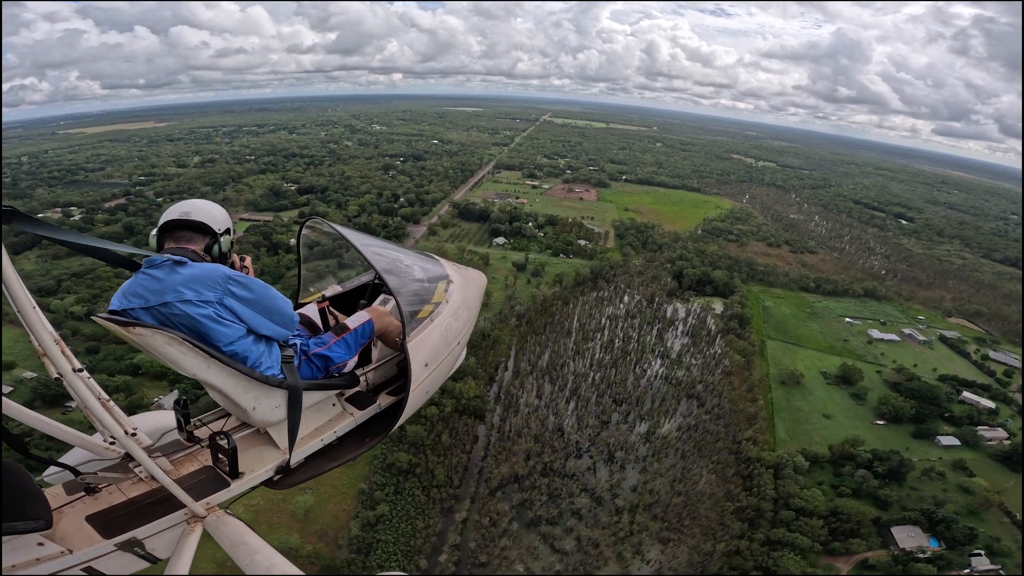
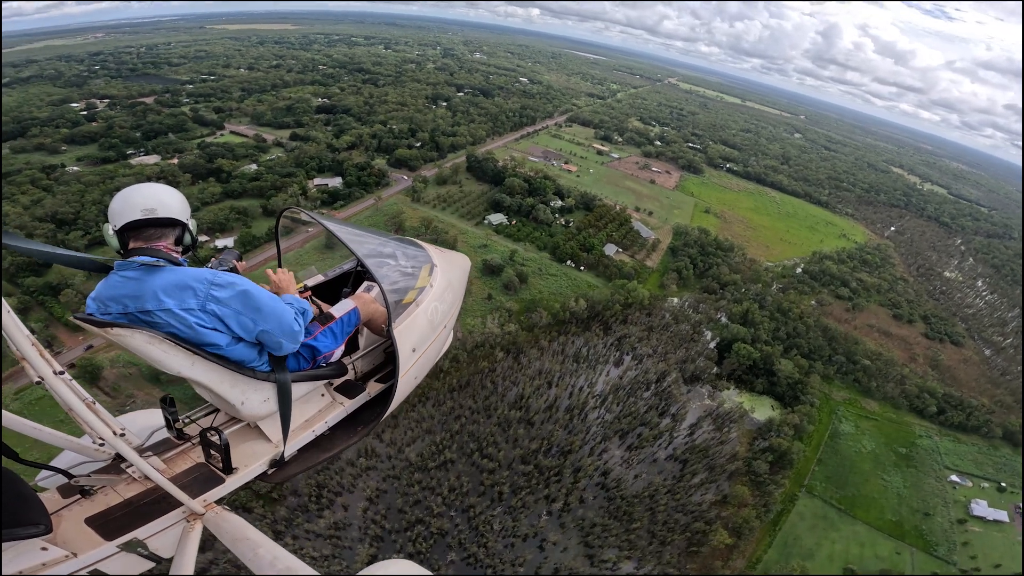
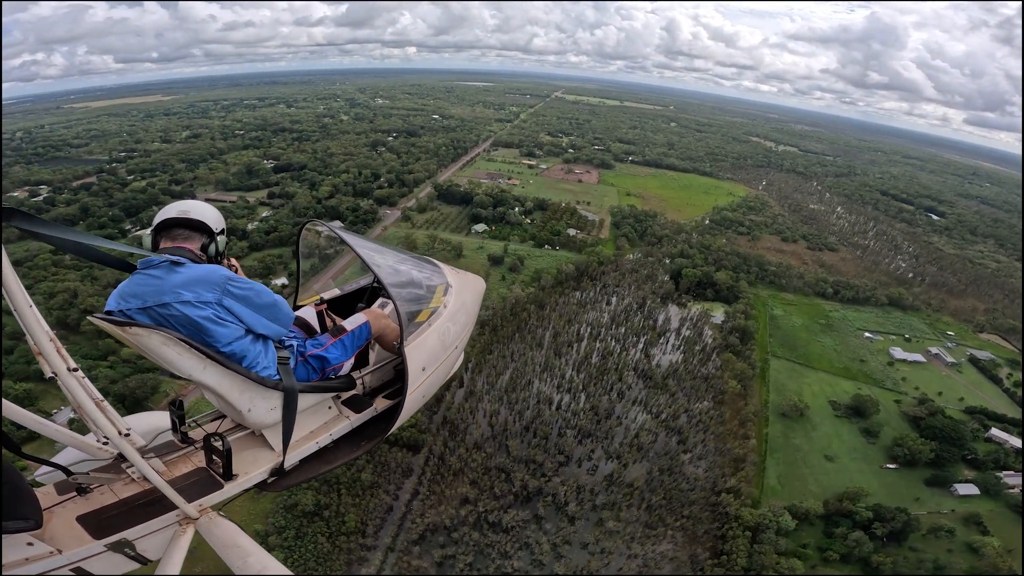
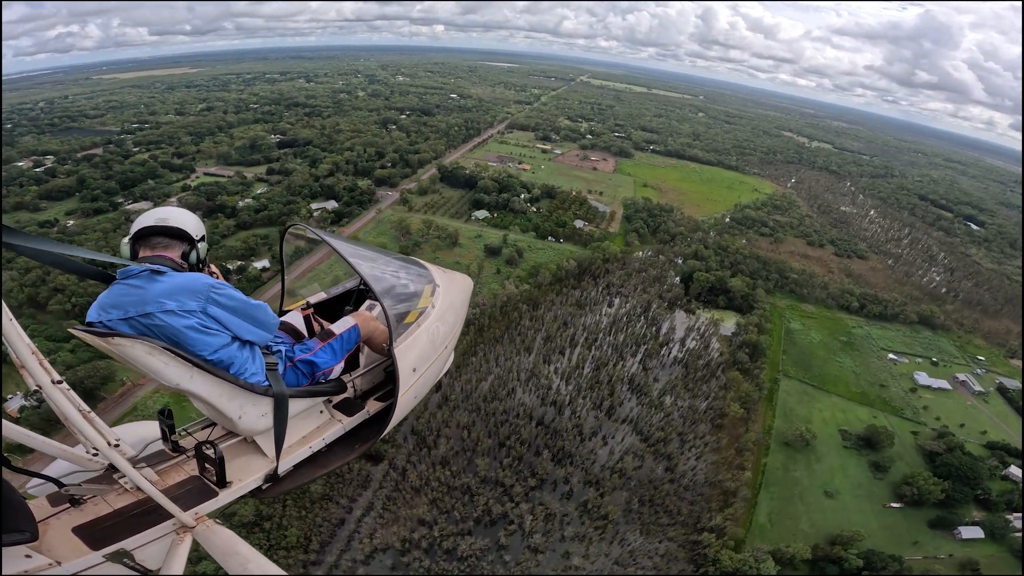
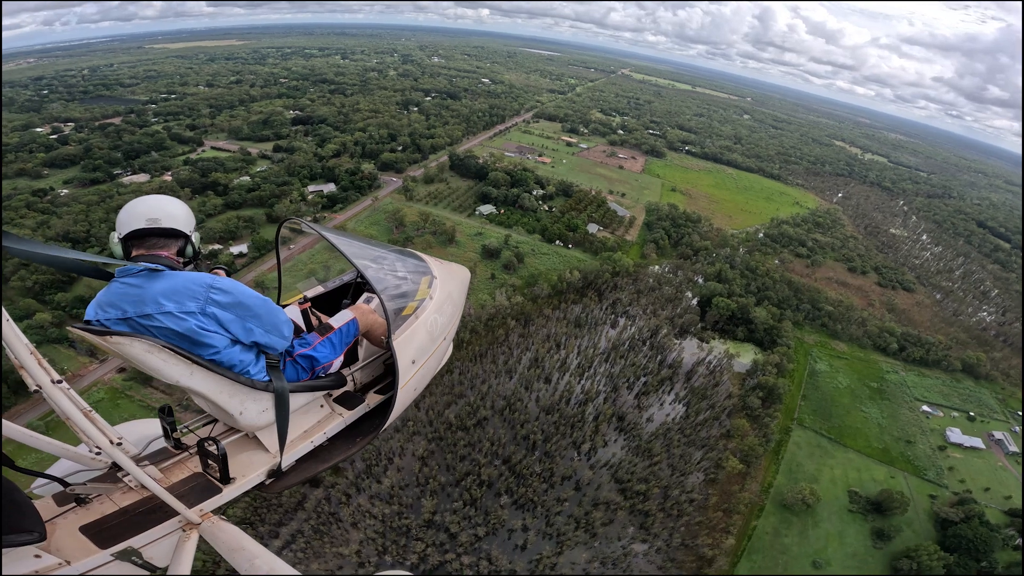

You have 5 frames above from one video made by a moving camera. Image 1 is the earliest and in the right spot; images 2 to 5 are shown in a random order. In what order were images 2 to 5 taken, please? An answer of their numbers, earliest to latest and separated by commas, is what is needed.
3, 4, 5, 2
